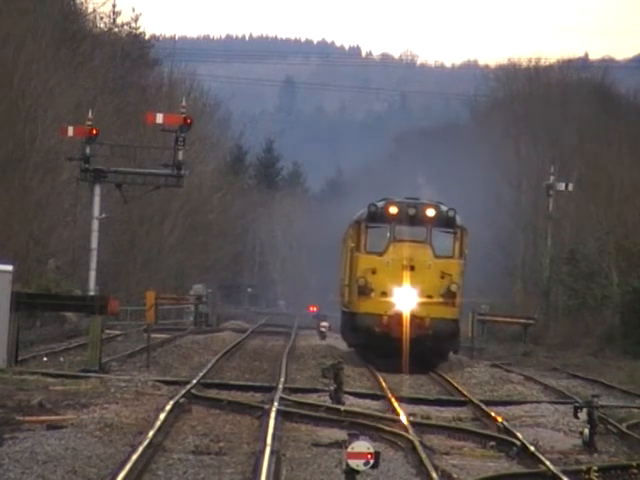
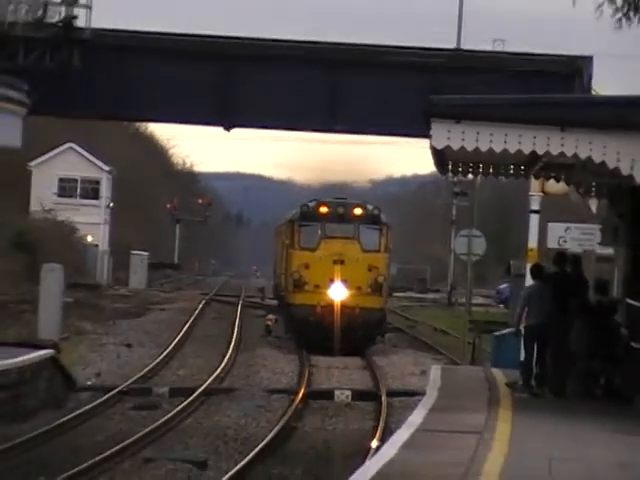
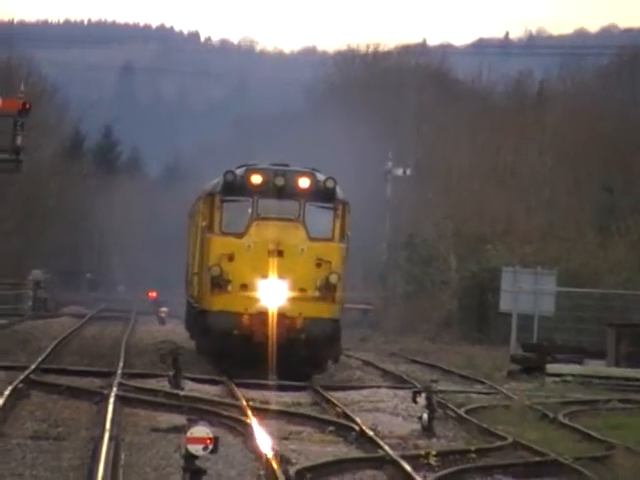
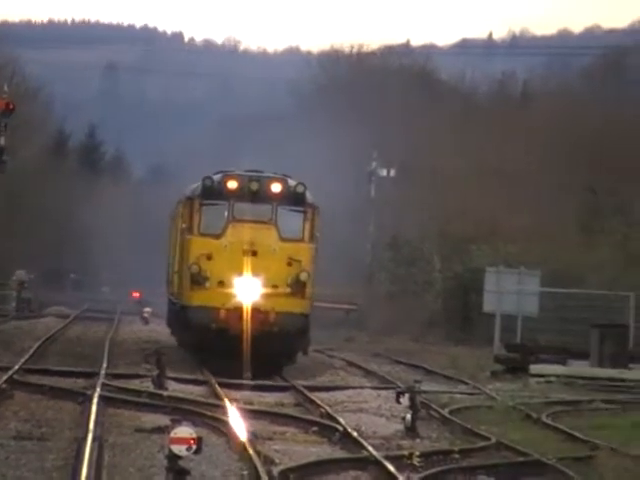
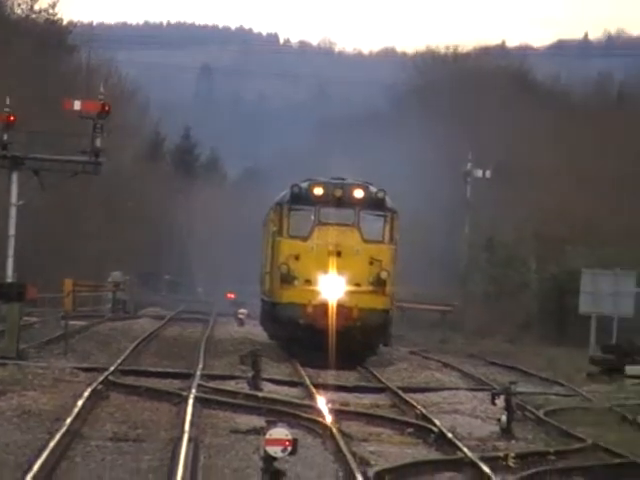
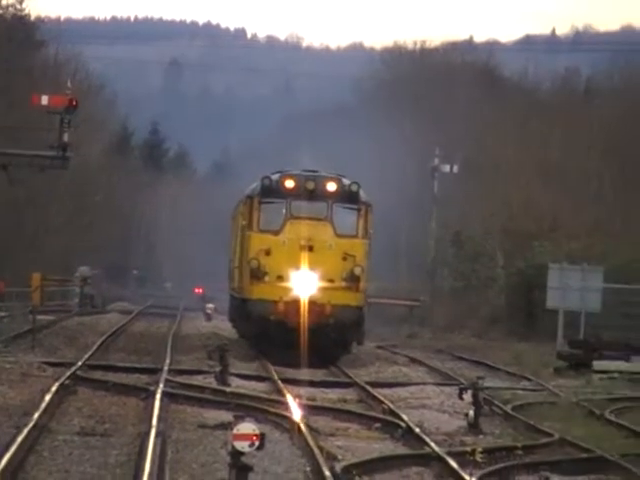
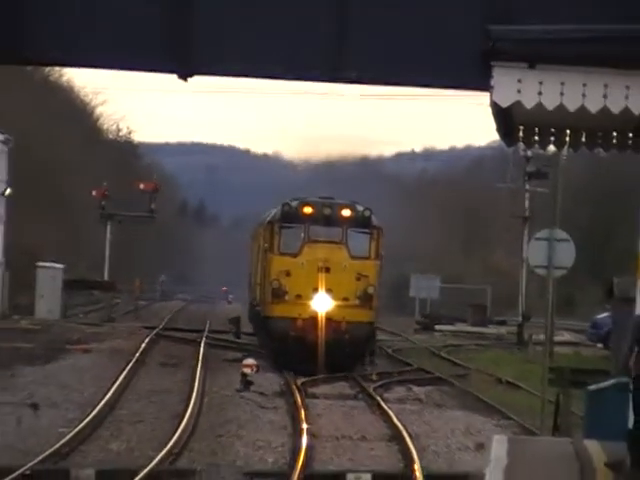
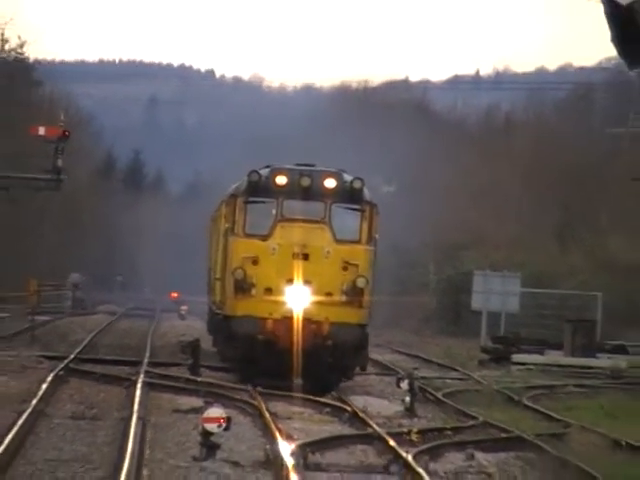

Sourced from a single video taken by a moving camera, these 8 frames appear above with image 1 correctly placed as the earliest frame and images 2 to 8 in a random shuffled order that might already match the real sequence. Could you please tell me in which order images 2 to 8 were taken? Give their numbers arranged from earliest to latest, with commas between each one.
5, 6, 4, 3, 8, 7, 2
